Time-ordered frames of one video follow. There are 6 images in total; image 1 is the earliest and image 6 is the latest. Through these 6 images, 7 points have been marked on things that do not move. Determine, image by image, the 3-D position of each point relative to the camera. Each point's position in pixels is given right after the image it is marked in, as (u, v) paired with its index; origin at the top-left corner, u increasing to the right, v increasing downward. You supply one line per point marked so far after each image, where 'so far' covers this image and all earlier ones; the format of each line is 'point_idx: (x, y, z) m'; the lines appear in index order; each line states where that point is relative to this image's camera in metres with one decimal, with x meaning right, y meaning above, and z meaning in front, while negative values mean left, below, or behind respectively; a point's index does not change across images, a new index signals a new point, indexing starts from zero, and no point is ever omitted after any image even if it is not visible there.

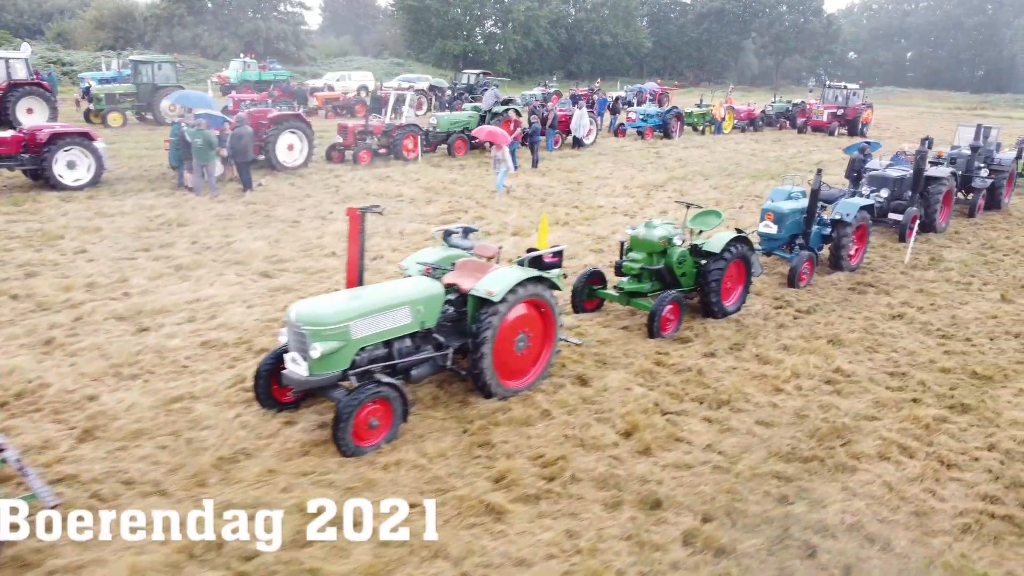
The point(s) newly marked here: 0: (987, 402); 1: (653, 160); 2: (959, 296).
0: (+3.5, -0.8, +5.4) m
1: (+3.3, +3.0, +17.2) m
2: (+4.8, -0.1, +8.0) m
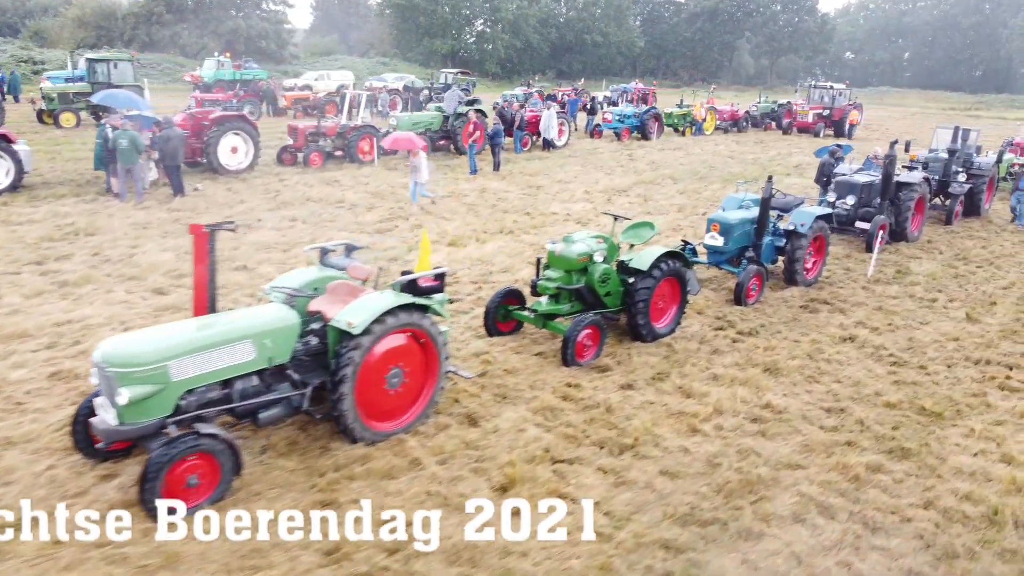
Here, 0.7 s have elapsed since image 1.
0: (+2.7, -1.0, +4.7) m
1: (+2.5, +2.8, +16.5) m
2: (+4.1, -0.3, +7.3) m
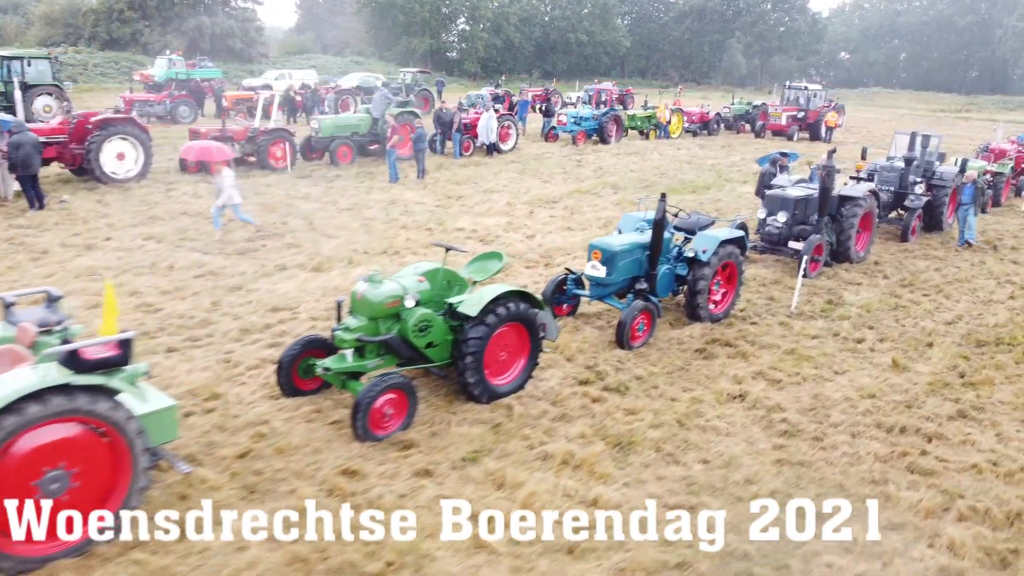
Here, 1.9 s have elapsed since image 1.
0: (+1.4, -1.3, +3.5) m
1: (+1.2, +2.5, +15.3) m
2: (+2.7, -0.6, +6.1) m
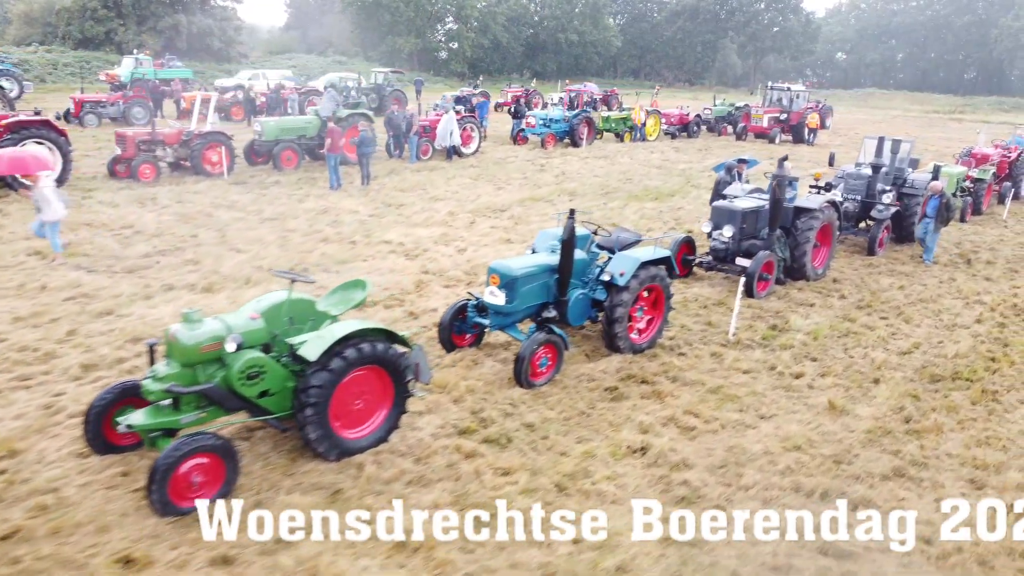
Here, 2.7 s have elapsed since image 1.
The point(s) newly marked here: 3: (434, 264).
0: (+0.5, -1.6, +2.8) m
1: (+0.4, +2.3, +14.6) m
2: (+1.9, -0.8, +5.4) m
3: (-0.9, +0.3, +8.2) m
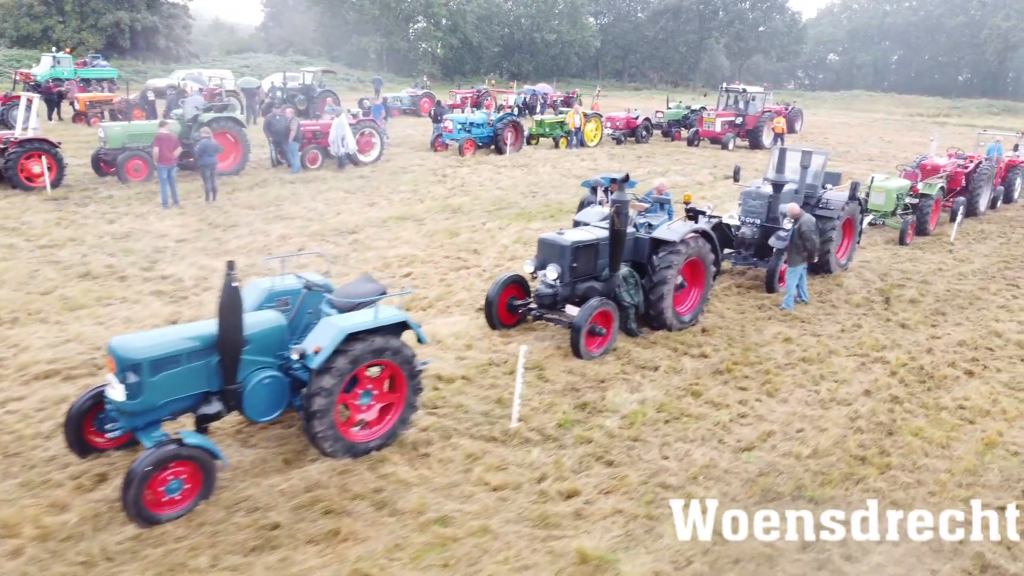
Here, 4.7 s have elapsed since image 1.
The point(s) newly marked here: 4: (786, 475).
0: (-1.4, -2.0, +1.1) m
1: (-1.5, +1.8, +12.9) m
2: (-0.1, -1.3, +3.7) m
3: (-2.8, -0.2, +6.5) m
4: (+1.7, -1.1, +4.4) m
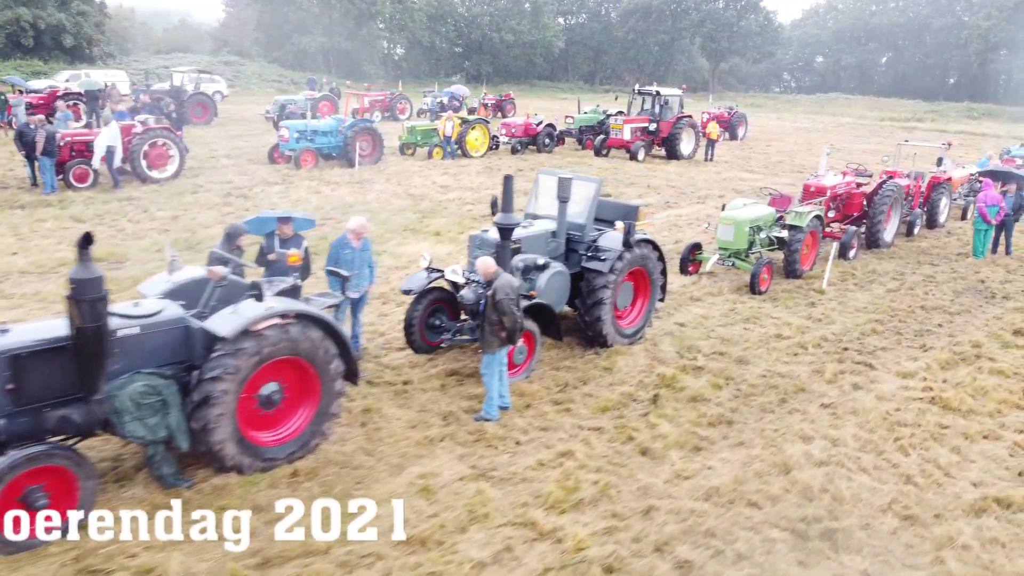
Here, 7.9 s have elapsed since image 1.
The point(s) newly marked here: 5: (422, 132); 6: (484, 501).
0: (-4.4, -2.7, -1.4) m
1: (-4.5, +1.1, +10.4) m
2: (-3.0, -1.9, +1.2) m
3: (-5.8, -0.8, +4.1) m
4: (-1.3, -1.8, +1.9) m
5: (-1.9, +3.4, +16.1) m
6: (-0.1, -1.2, +4.0) m
